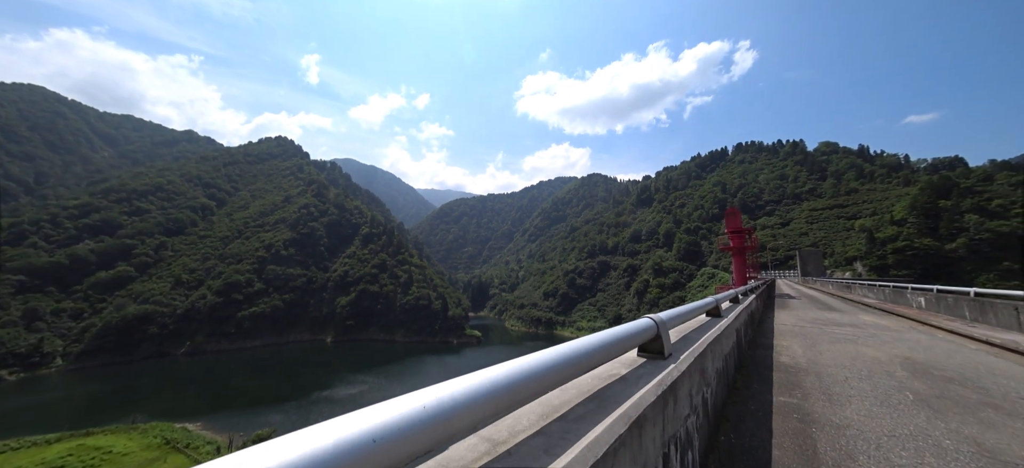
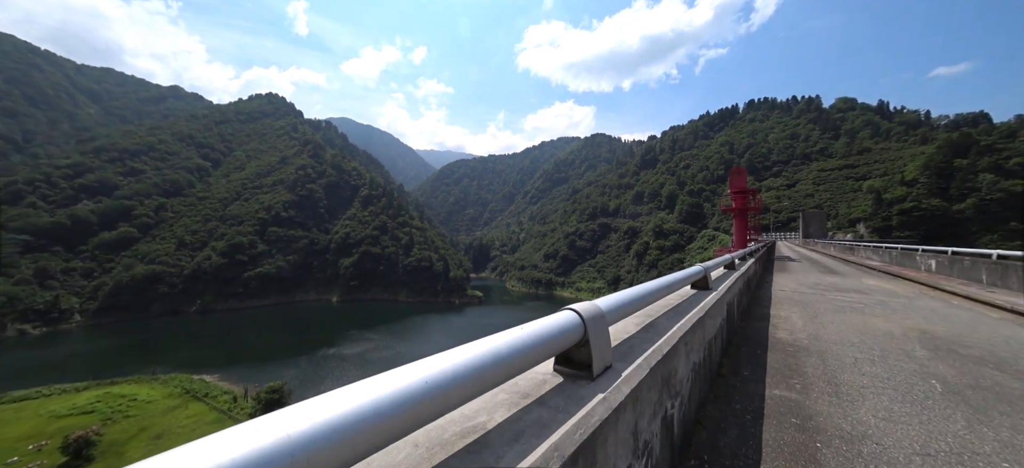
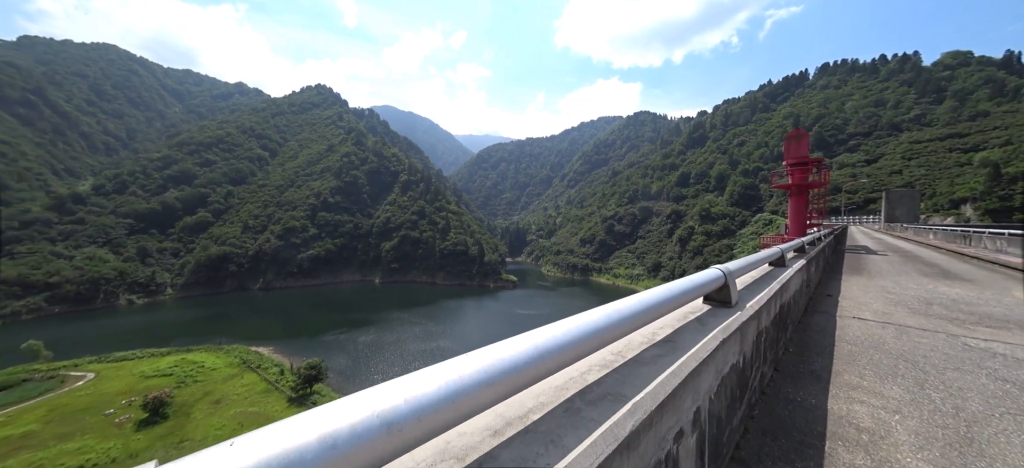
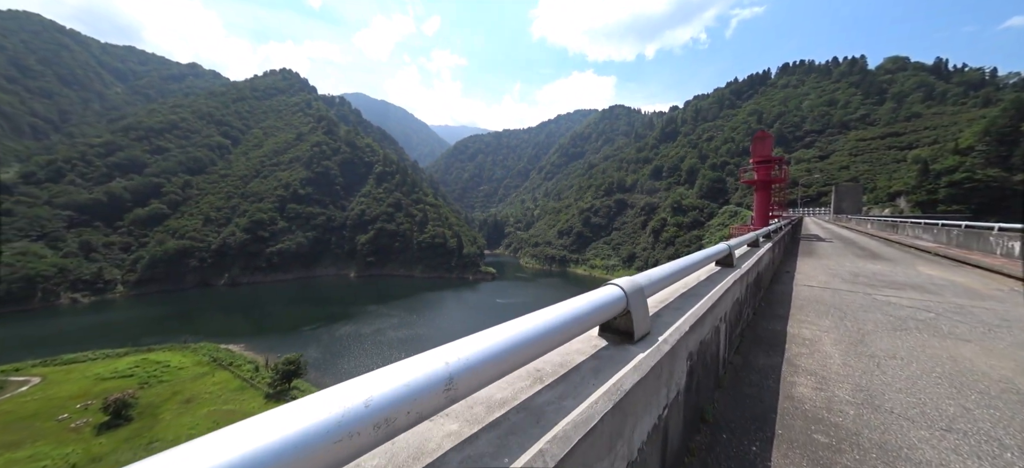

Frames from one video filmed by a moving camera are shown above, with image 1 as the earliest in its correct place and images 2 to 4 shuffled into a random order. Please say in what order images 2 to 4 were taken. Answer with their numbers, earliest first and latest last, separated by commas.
2, 4, 3
